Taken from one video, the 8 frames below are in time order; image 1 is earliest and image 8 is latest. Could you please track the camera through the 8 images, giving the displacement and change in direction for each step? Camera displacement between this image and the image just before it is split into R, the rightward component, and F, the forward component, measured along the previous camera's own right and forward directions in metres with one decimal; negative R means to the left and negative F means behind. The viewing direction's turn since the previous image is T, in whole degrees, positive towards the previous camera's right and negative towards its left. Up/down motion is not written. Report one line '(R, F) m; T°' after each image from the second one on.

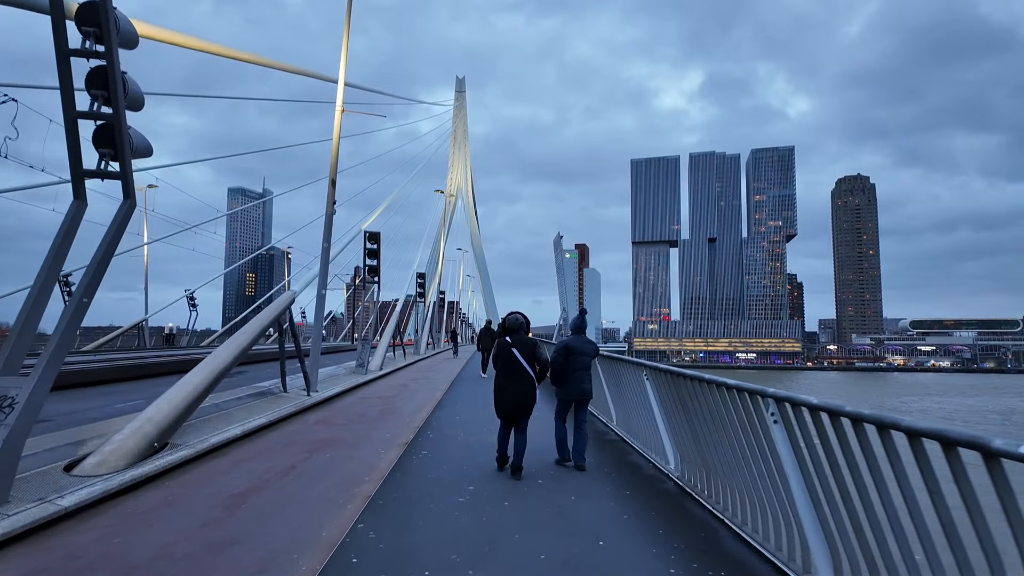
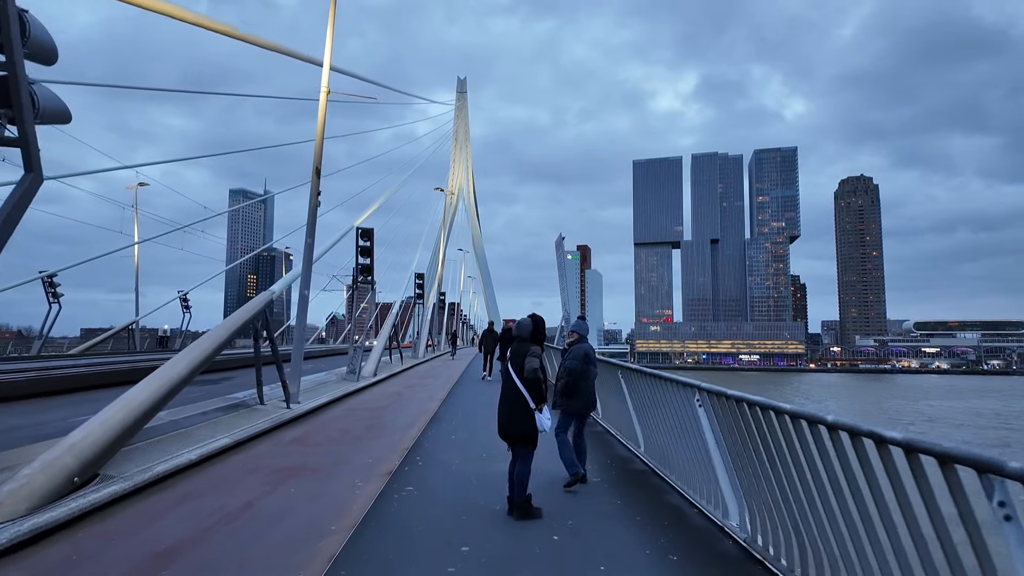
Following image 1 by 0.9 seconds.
(0.0, +0.9) m; 0°
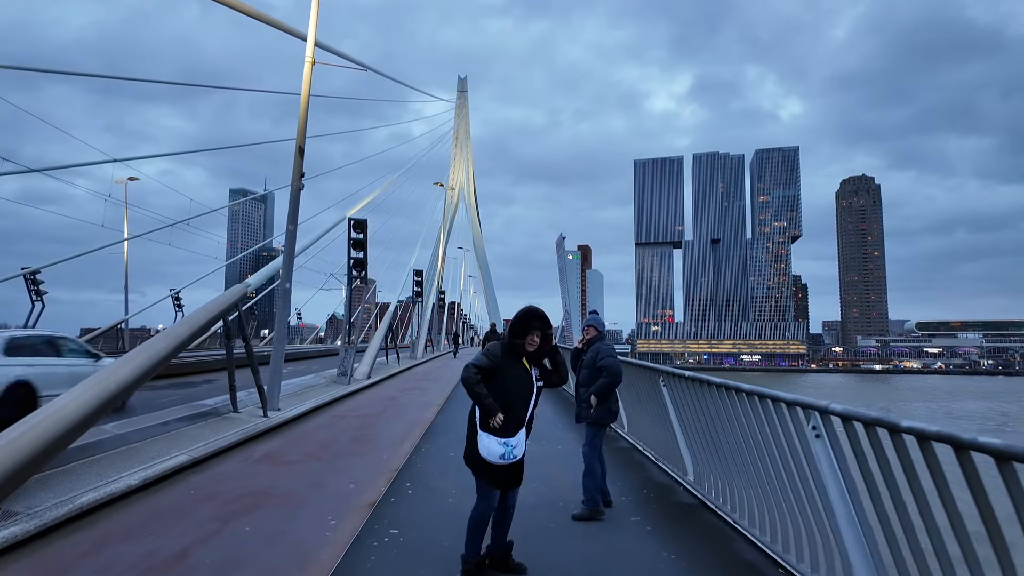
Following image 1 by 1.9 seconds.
(-0.1, +0.8) m; 0°
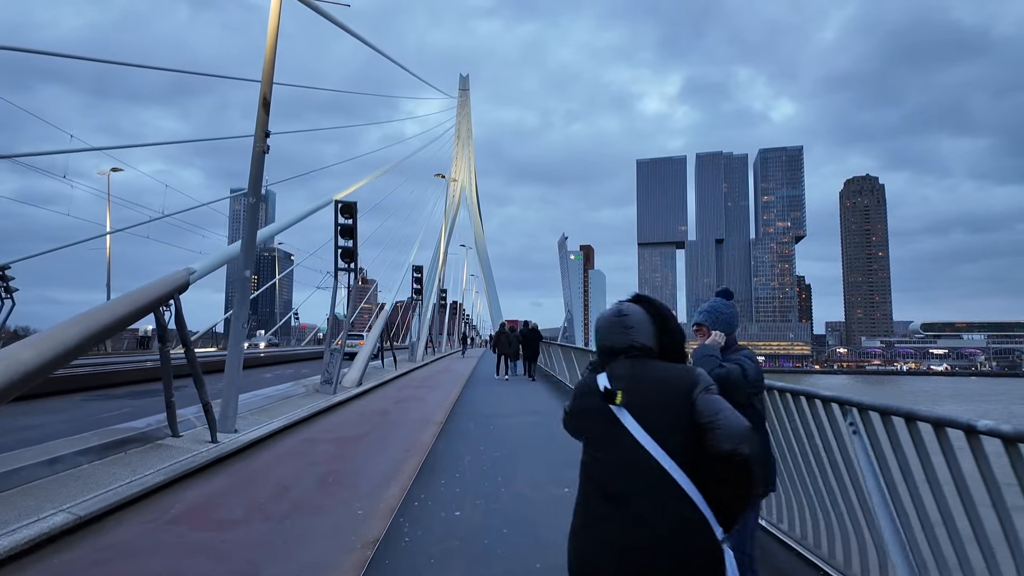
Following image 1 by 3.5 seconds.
(-0.2, +1.5) m; 0°
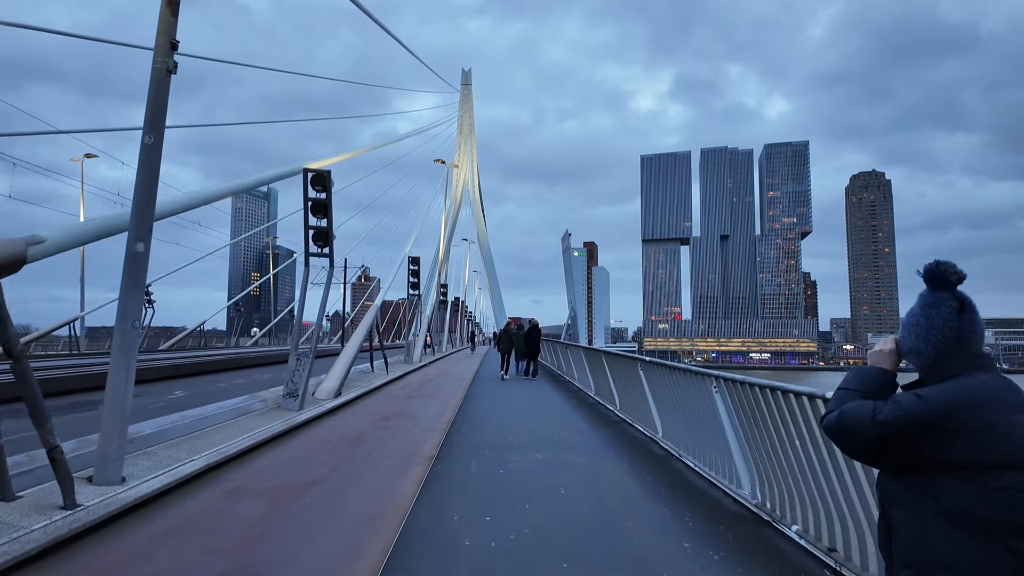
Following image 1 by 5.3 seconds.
(-0.1, +1.8) m; 0°
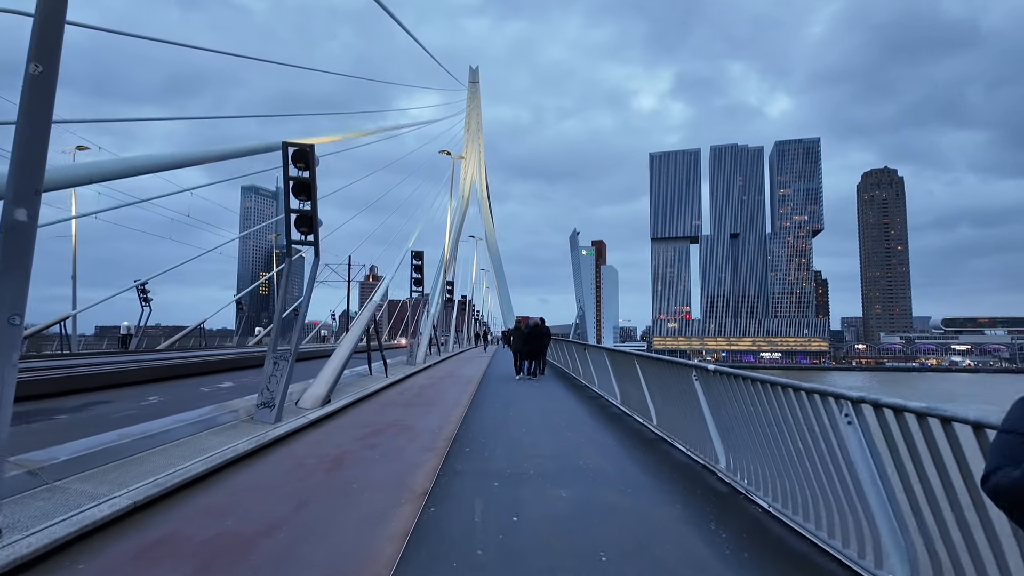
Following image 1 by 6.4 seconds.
(-0.1, +1.0) m; -1°
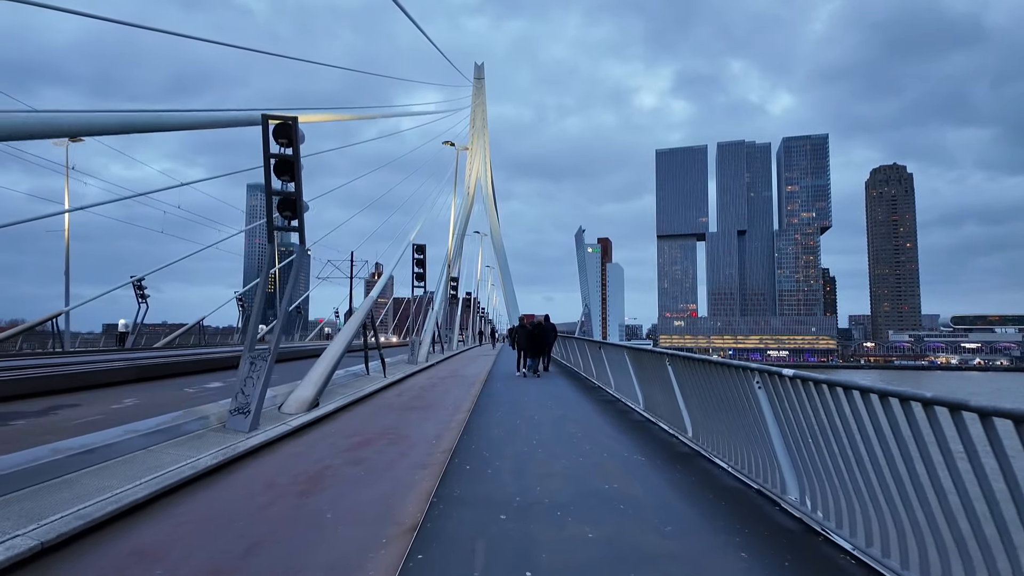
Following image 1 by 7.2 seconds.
(0.0, +0.7) m; -1°
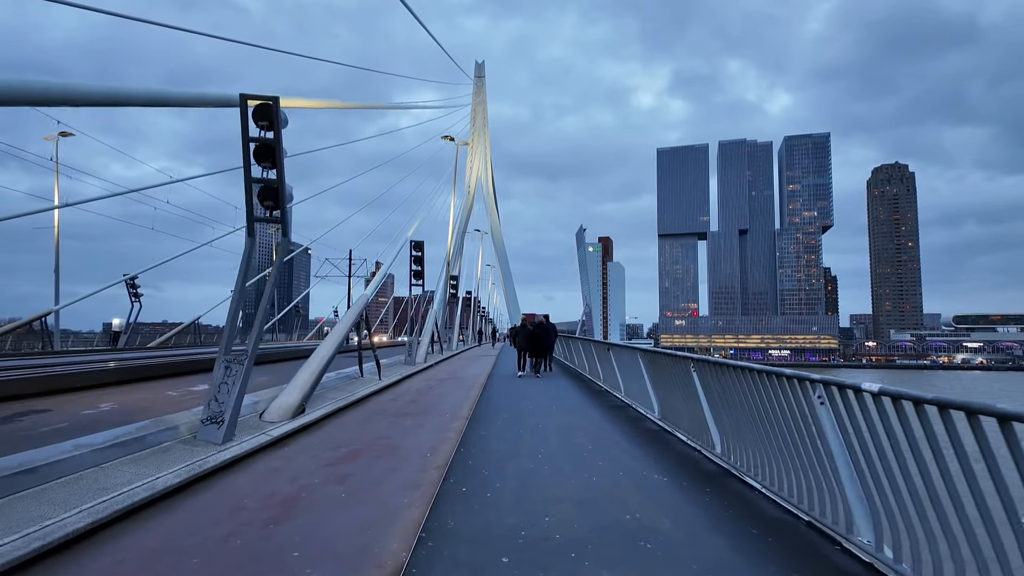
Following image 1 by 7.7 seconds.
(0.0, +0.5) m; 0°
